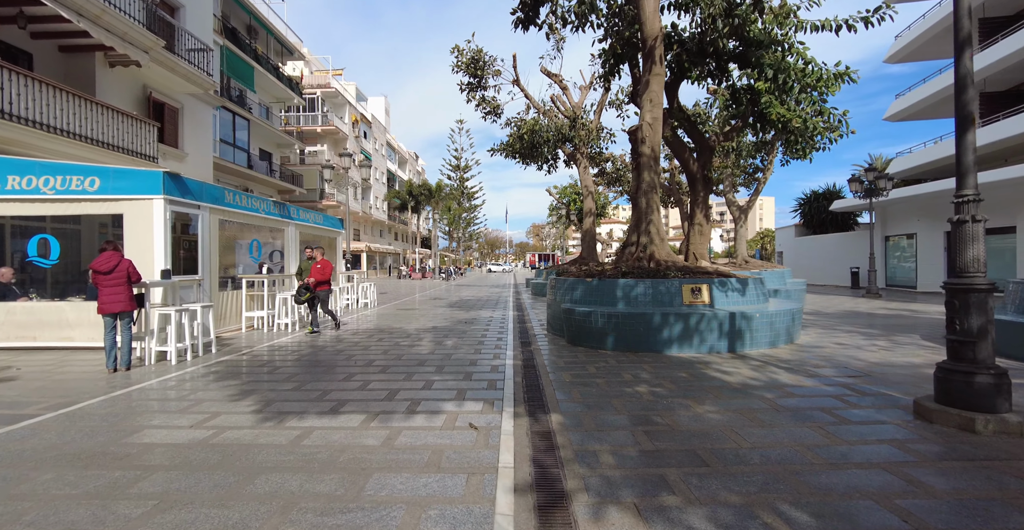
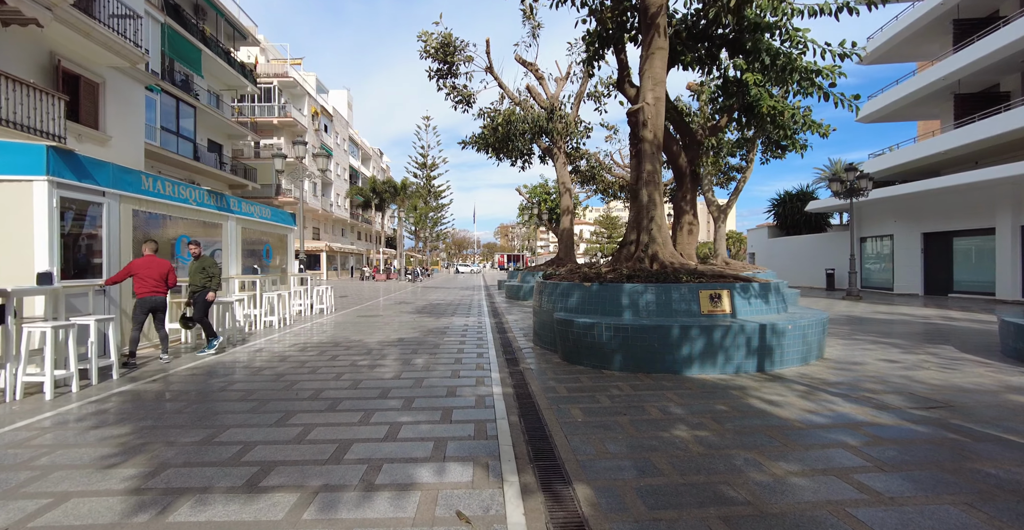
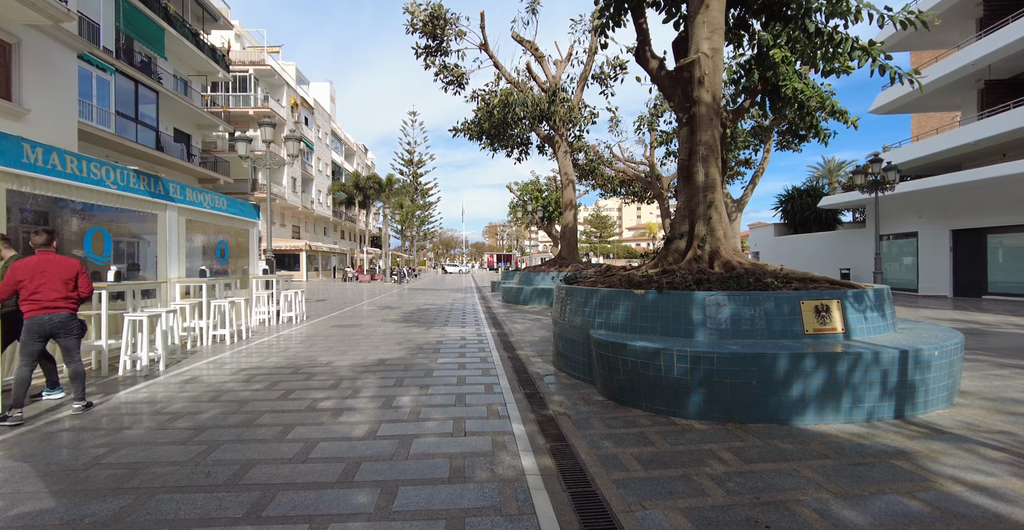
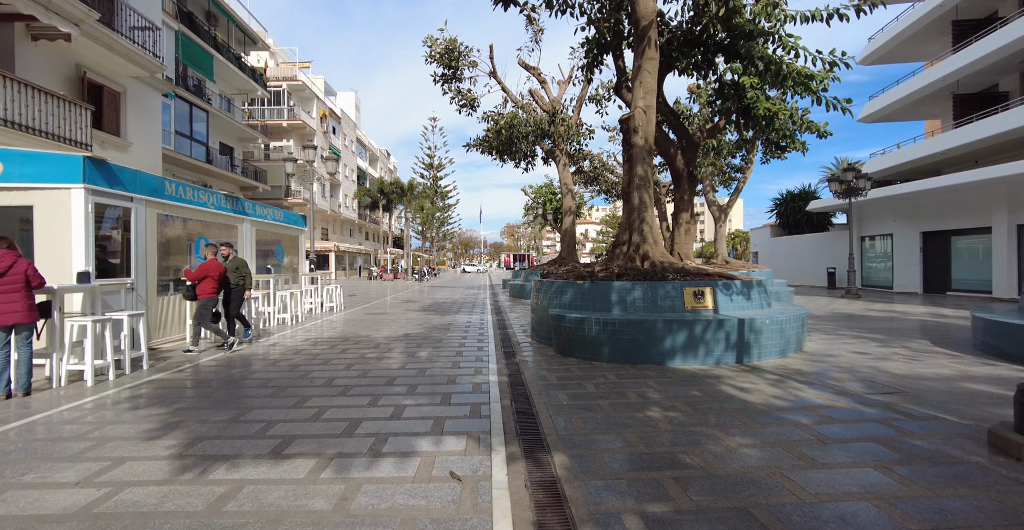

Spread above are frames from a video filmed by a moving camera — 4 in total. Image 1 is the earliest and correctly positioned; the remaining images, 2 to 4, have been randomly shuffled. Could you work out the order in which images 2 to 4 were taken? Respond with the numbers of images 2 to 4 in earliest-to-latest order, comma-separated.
4, 2, 3
